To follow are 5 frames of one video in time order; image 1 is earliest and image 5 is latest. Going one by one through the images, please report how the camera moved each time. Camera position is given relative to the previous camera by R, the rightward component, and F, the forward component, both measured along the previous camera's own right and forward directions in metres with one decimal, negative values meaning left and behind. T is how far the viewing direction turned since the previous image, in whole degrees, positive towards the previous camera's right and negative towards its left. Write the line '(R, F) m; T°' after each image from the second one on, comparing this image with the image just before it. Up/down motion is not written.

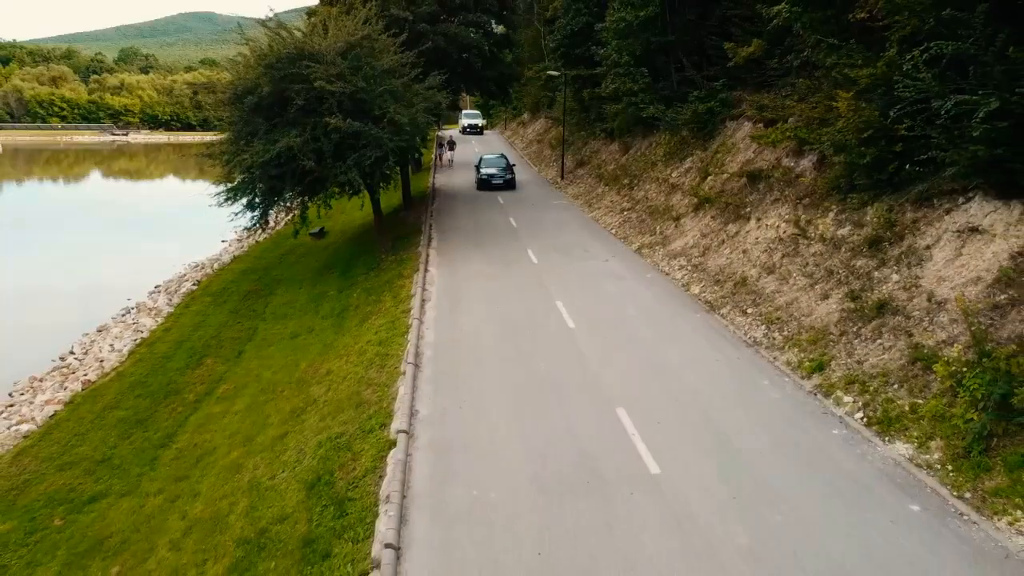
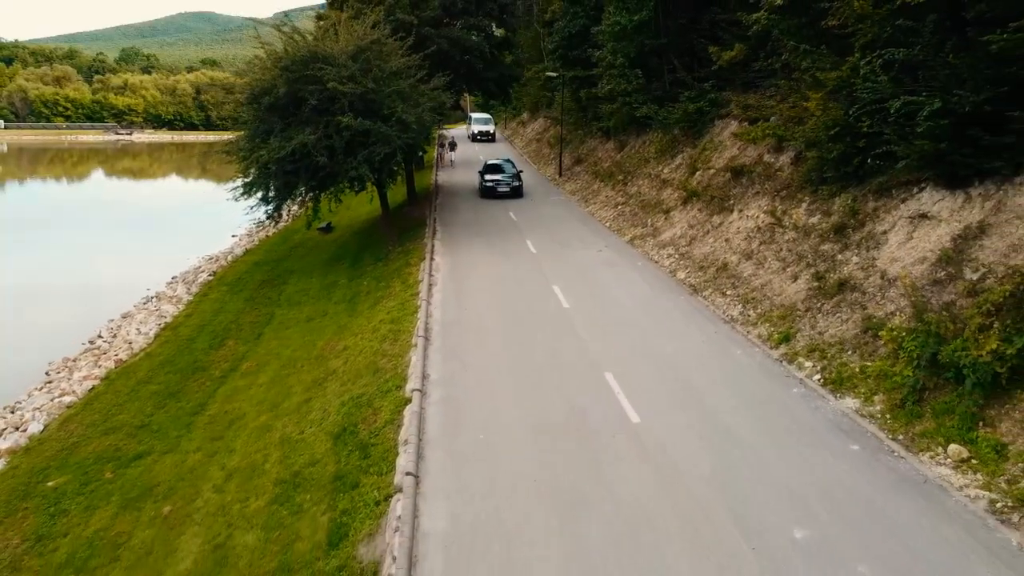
(0.0, -1.4) m; 0°
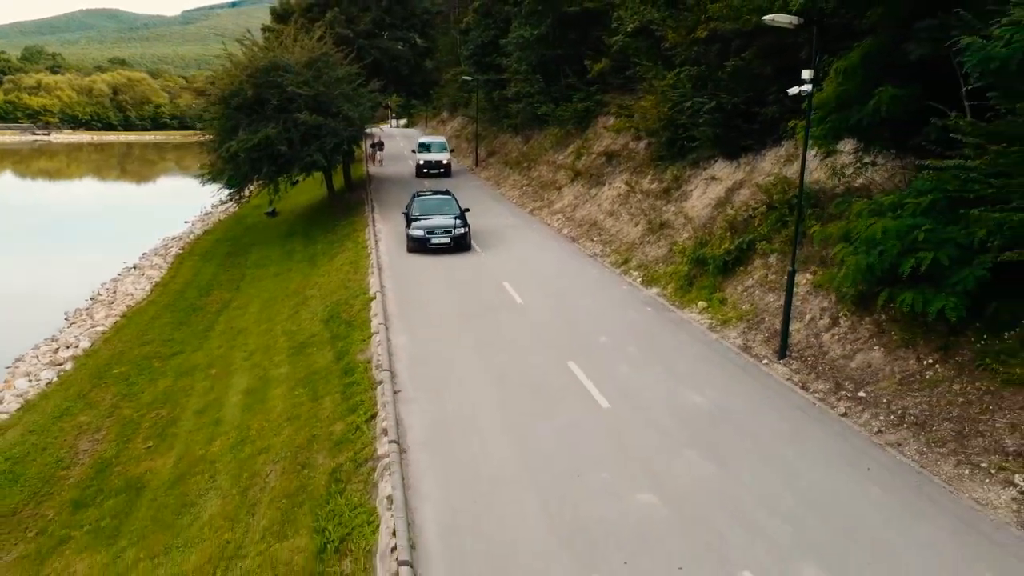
(-0.1, -5.9) m; +5°
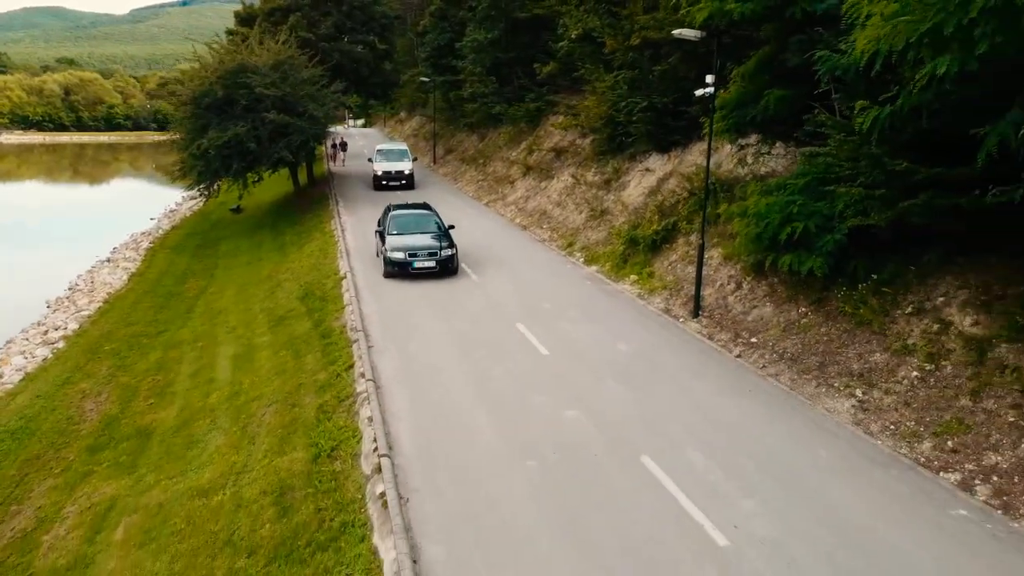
(+0.1, -2.1) m; +3°
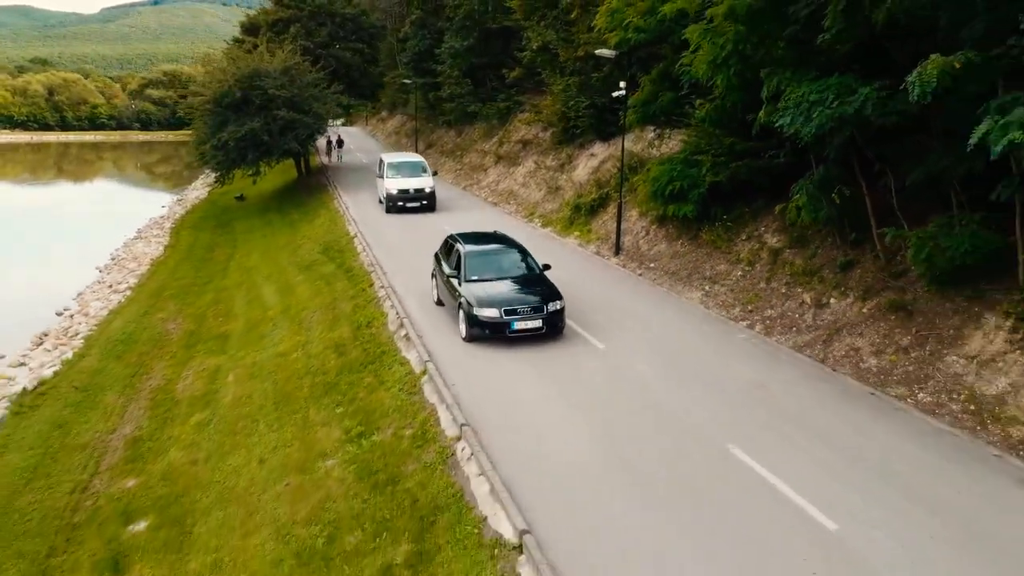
(+0.1, -5.5) m; +2°
